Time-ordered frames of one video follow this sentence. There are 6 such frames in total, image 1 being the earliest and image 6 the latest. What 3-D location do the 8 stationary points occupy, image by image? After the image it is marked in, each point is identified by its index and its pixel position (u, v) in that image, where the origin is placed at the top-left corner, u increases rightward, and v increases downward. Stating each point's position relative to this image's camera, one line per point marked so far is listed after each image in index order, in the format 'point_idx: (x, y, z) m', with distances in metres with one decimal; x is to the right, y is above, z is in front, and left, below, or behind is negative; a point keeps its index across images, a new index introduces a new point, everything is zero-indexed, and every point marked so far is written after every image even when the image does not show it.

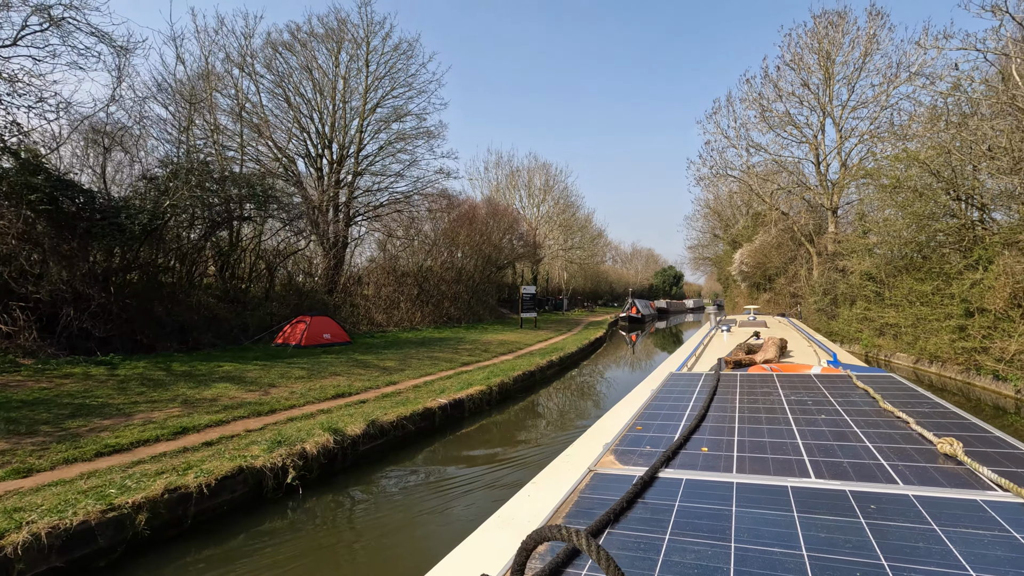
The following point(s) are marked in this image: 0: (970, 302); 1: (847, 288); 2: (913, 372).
0: (+9.2, -0.3, +9.7) m
1: (+10.9, 0.0, +15.6) m
2: (+9.8, -2.1, +11.8) m
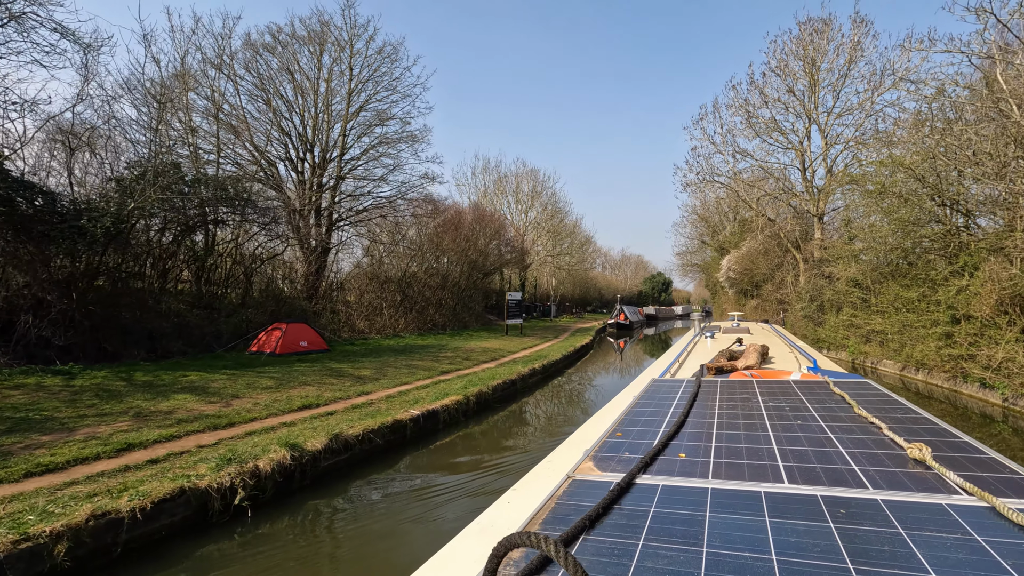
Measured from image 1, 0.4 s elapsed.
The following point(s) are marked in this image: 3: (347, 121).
0: (+8.9, -0.4, +9.6) m
1: (+10.4, -0.2, +15.5) m
2: (+9.4, -2.2, +11.7) m
3: (-6.1, +6.2, +17.7) m
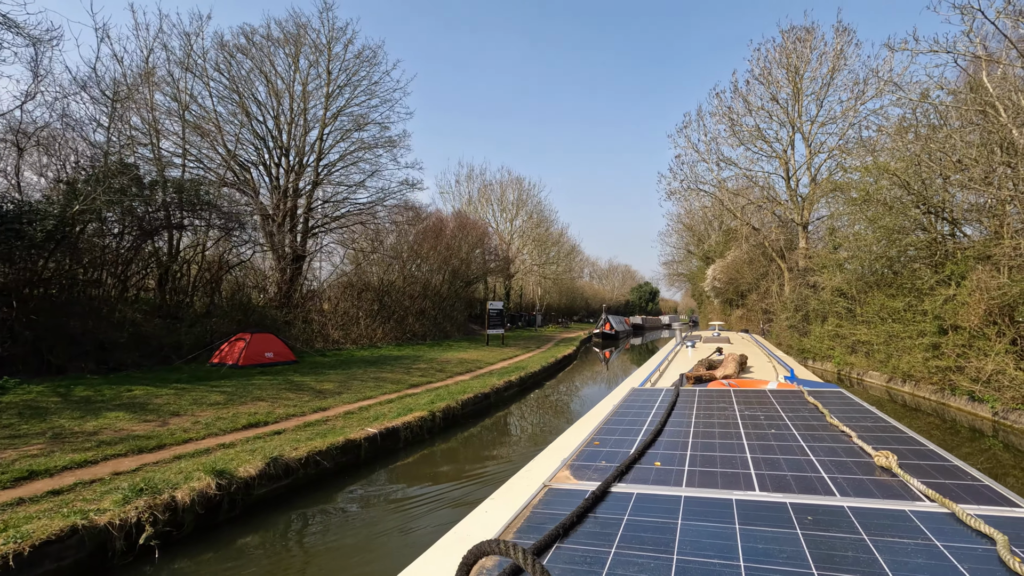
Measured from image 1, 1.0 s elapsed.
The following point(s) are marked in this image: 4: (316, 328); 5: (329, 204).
0: (+8.4, -0.6, +9.3) m
1: (+9.8, -0.5, +15.3) m
2: (+8.9, -2.4, +11.4) m
3: (-6.7, +5.9, +17.2) m
4: (-6.0, -1.3, +15.2) m
5: (-6.3, +3.0, +17.0) m
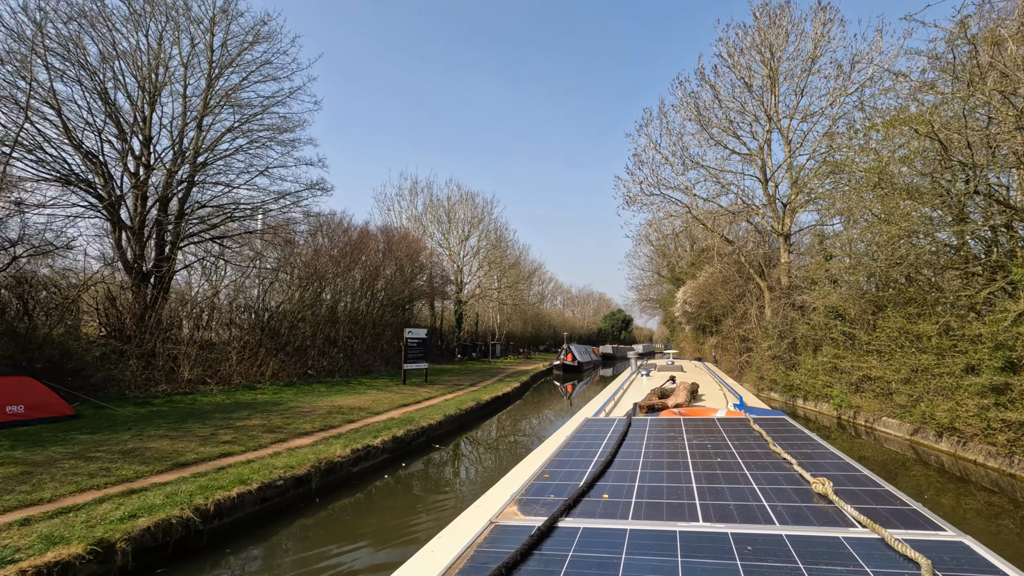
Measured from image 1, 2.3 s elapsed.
0: (+6.5, -0.8, +6.4) m
1: (+7.7, -1.1, +12.4) m
2: (+6.9, -2.8, +8.3) m
3: (-8.9, +5.2, +14.0) m
4: (-8.1, -1.8, +11.6) m
5: (-8.5, +2.3, +13.6) m
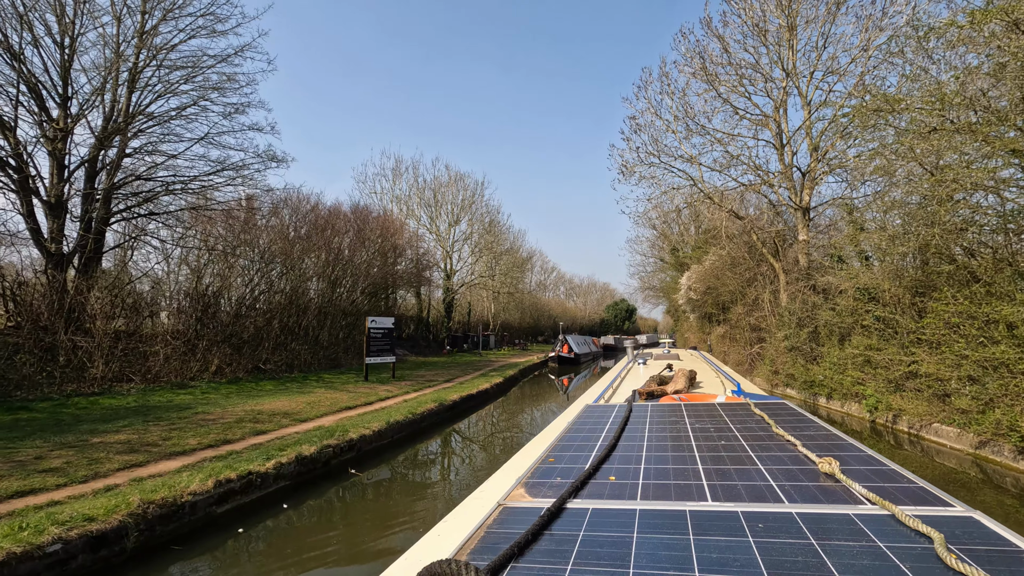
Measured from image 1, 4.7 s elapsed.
0: (+5.9, -0.5, +4.5) m
1: (+7.1, -0.6, +10.6) m
2: (+6.3, -2.4, +6.5) m
3: (-9.5, +5.6, +12.2) m
4: (-8.7, -1.5, +9.9) m
5: (-9.1, +2.7, +11.8) m
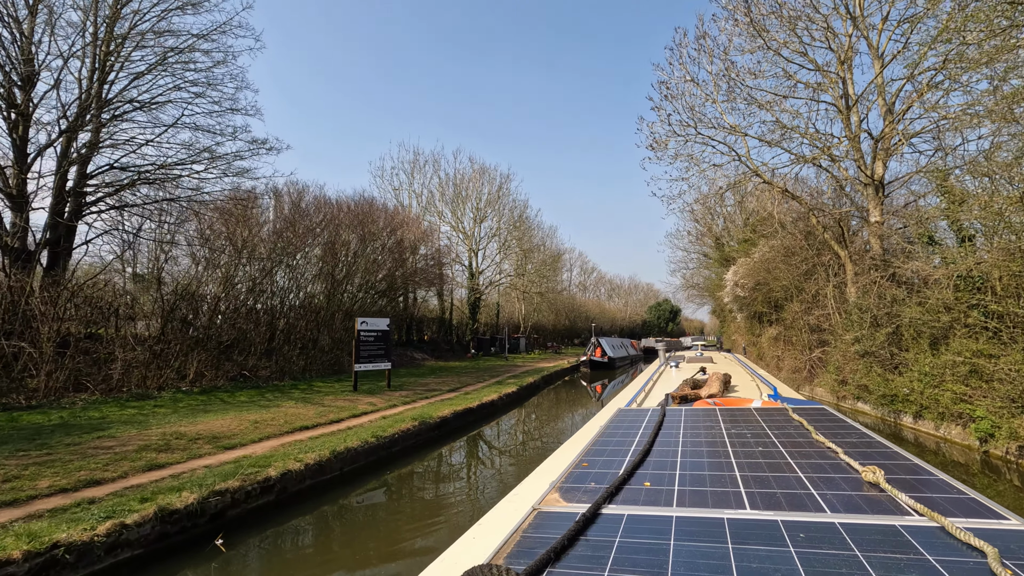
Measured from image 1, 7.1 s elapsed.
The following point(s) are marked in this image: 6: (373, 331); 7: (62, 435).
0: (+5.3, -0.3, +2.3) m
1: (+7.1, -0.5, +8.2) m
2: (+6.0, -2.2, +4.3) m
3: (-9.4, +5.6, +11.3) m
4: (-8.7, -1.5, +8.9) m
5: (-9.0, +2.7, +10.9) m
6: (-3.3, -1.0, +11.5) m
7: (-5.5, -1.8, +5.9) m
